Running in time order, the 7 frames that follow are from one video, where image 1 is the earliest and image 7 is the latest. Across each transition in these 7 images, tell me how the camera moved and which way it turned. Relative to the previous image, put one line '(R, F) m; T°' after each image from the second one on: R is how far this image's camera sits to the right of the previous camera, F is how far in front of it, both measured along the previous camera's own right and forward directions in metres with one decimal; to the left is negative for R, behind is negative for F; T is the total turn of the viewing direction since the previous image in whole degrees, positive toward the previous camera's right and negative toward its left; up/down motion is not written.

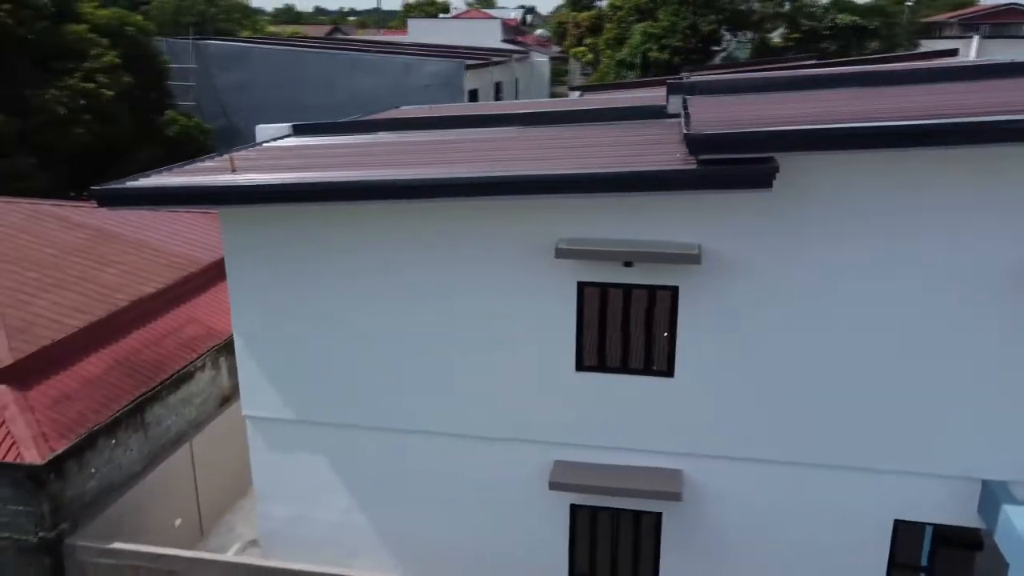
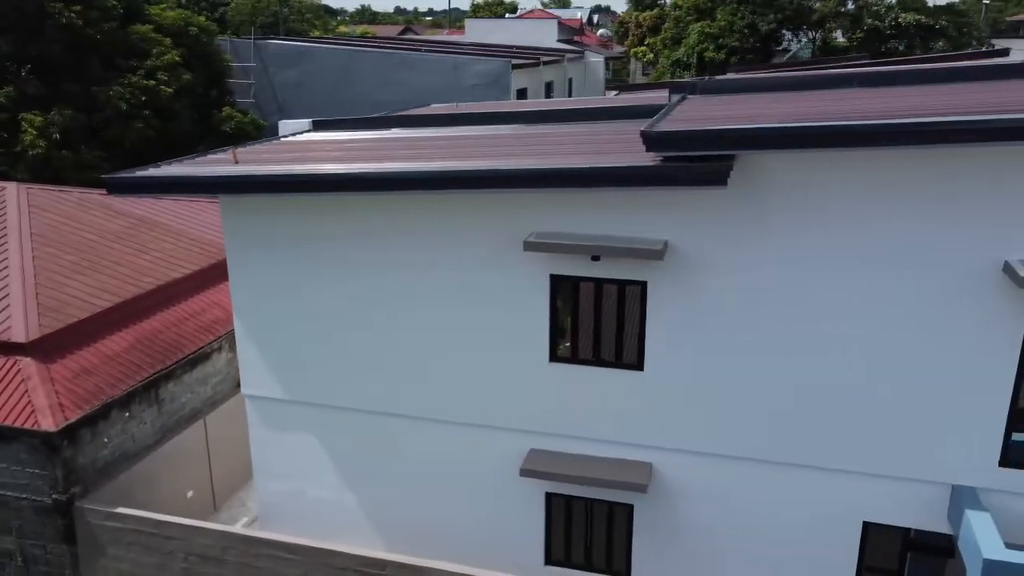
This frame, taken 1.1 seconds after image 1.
(+1.0, -0.2) m; -5°
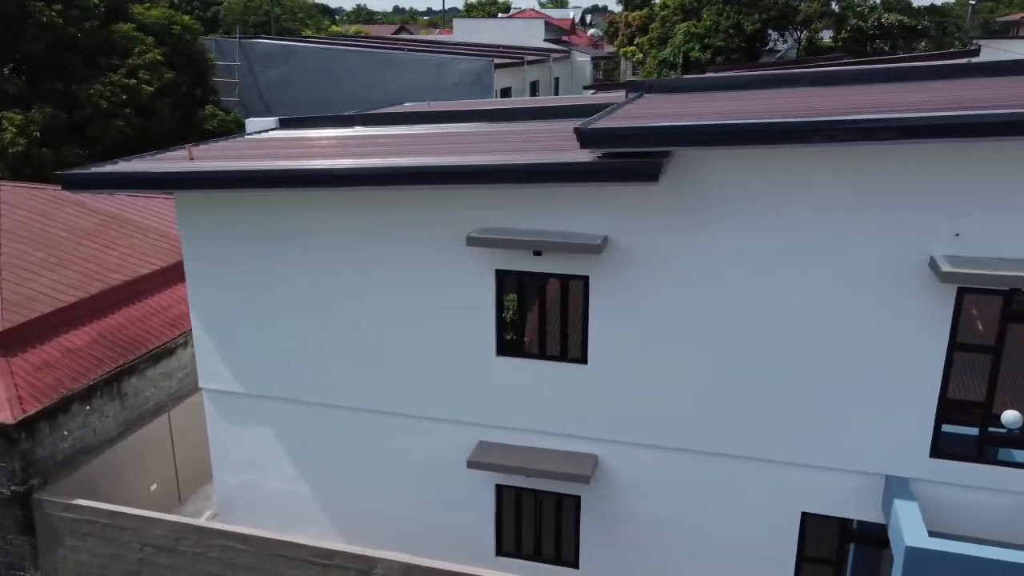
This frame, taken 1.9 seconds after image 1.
(+0.6, -0.1) m; 0°
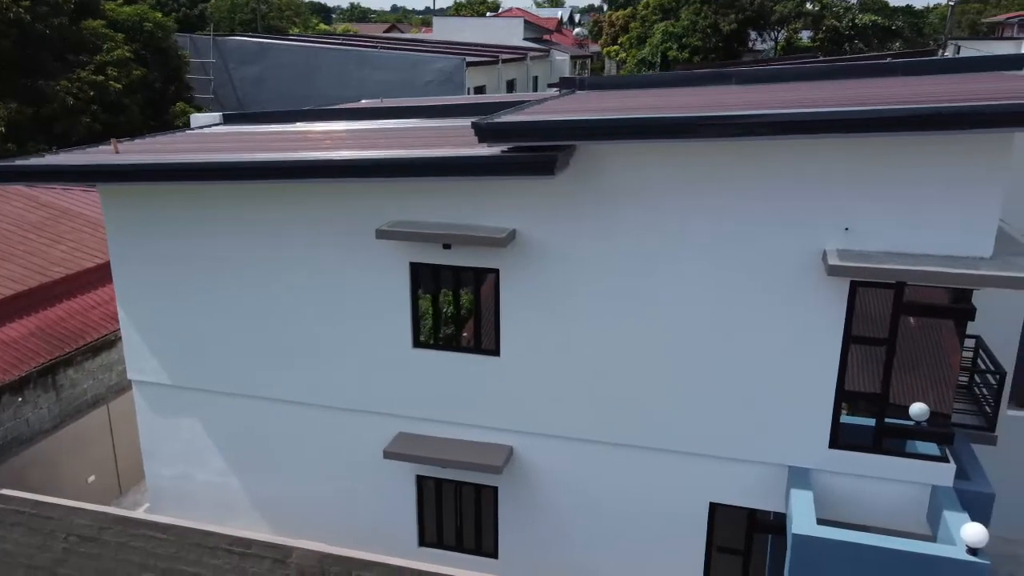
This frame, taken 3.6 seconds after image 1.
(+0.9, -0.1) m; 0°
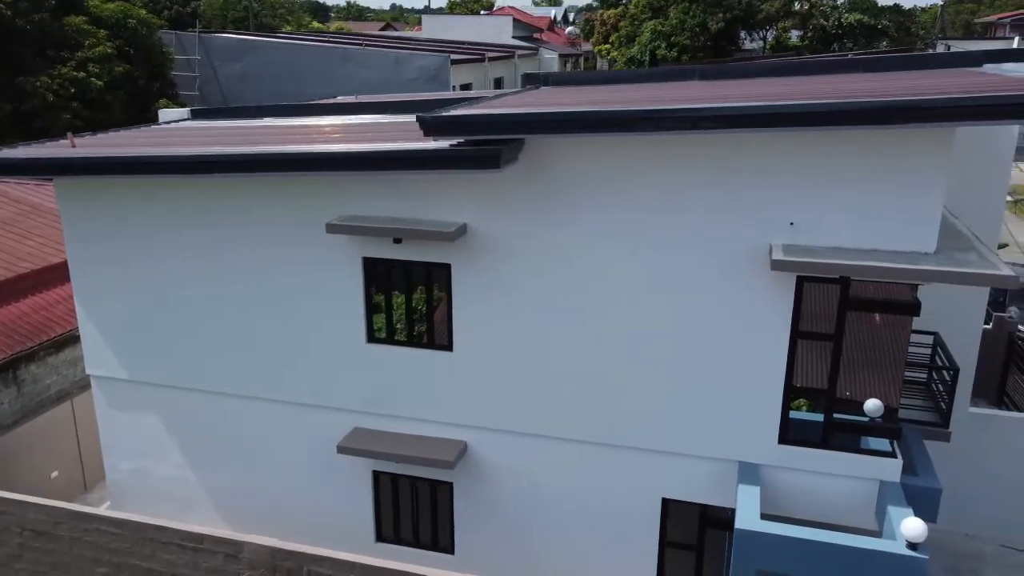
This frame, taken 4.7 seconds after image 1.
(+0.5, 0.0) m; 0°
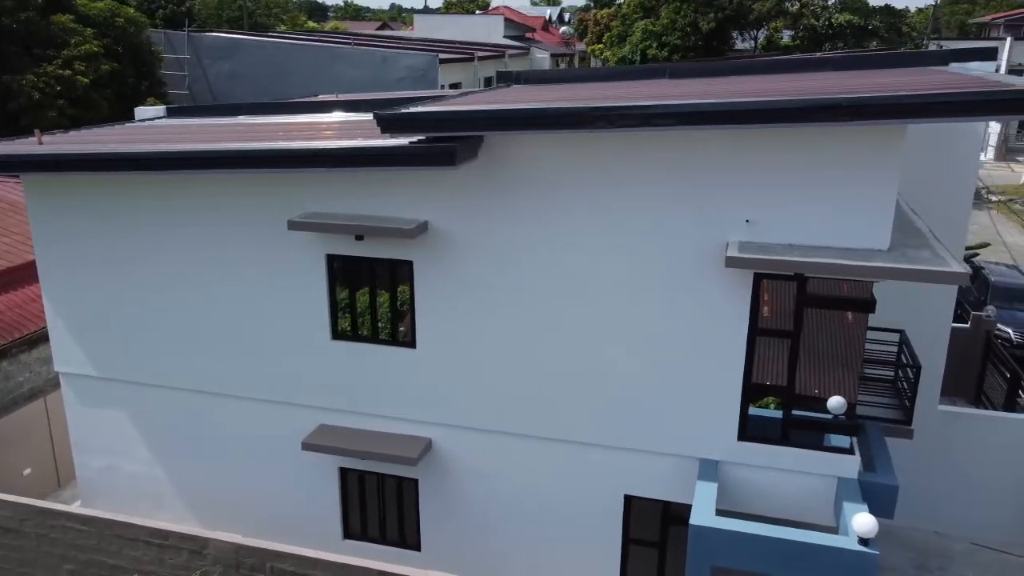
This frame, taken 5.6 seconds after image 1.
(+0.4, 0.0) m; 0°
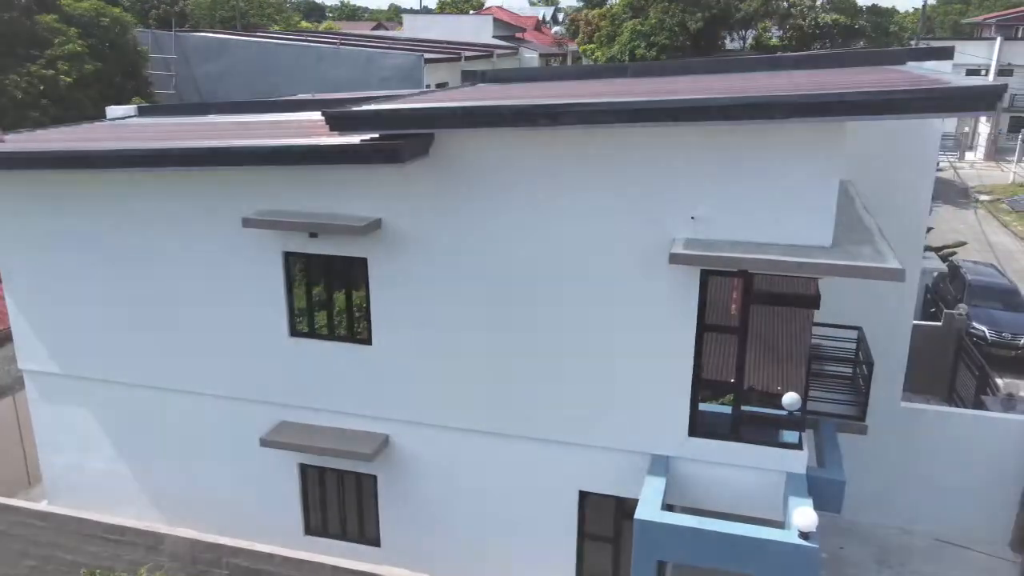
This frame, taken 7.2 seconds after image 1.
(+0.5, -0.1) m; 0°
